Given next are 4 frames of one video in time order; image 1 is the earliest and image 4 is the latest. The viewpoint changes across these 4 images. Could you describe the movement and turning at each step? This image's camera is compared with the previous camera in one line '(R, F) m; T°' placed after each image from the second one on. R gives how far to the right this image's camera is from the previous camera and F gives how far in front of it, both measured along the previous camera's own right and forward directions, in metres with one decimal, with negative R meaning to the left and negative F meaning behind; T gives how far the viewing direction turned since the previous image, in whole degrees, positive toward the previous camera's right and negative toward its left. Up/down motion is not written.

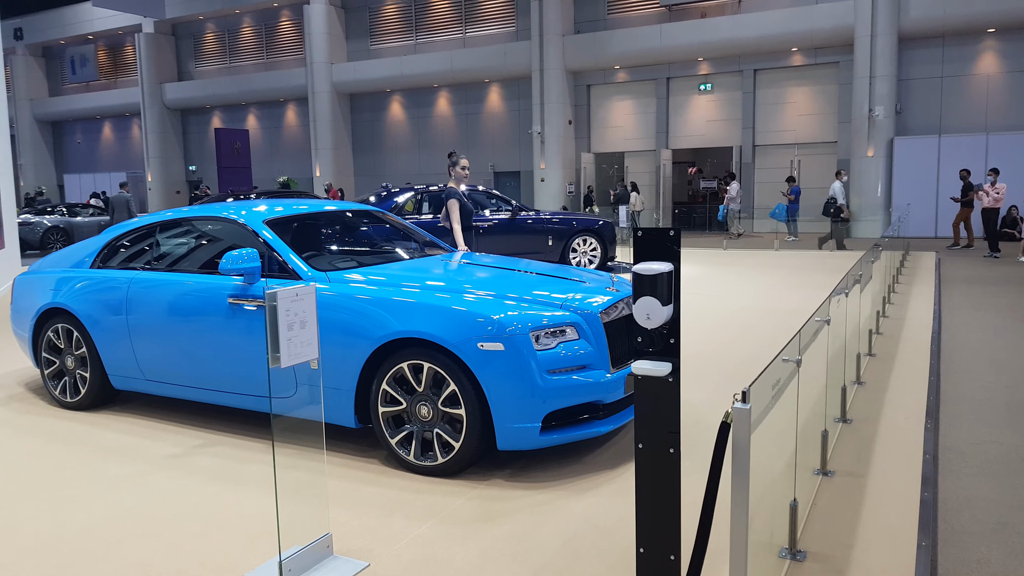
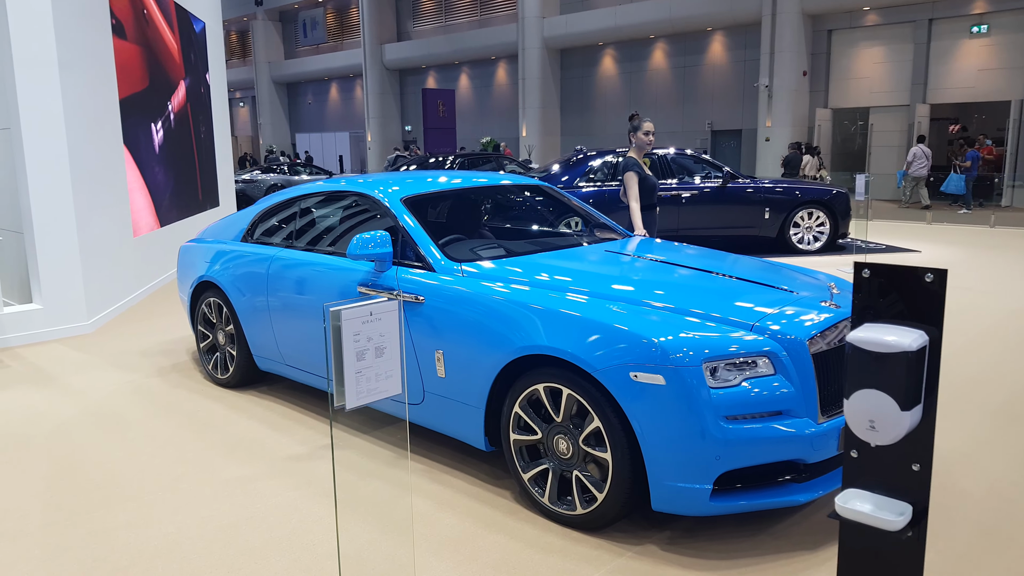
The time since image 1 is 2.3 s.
(+0.2, +0.9) m; -16°
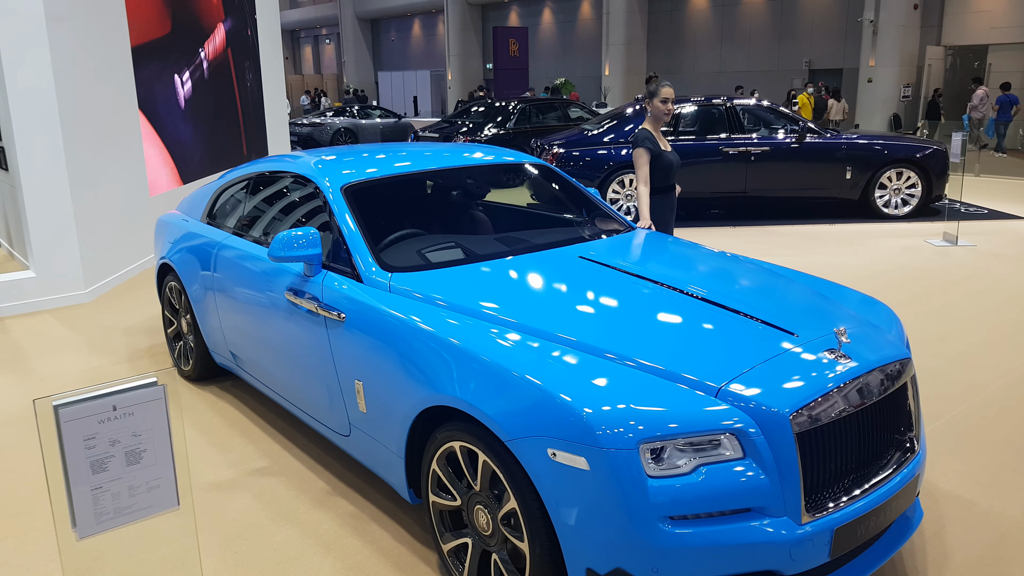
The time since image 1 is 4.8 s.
(+0.5, +0.7) m; -7°
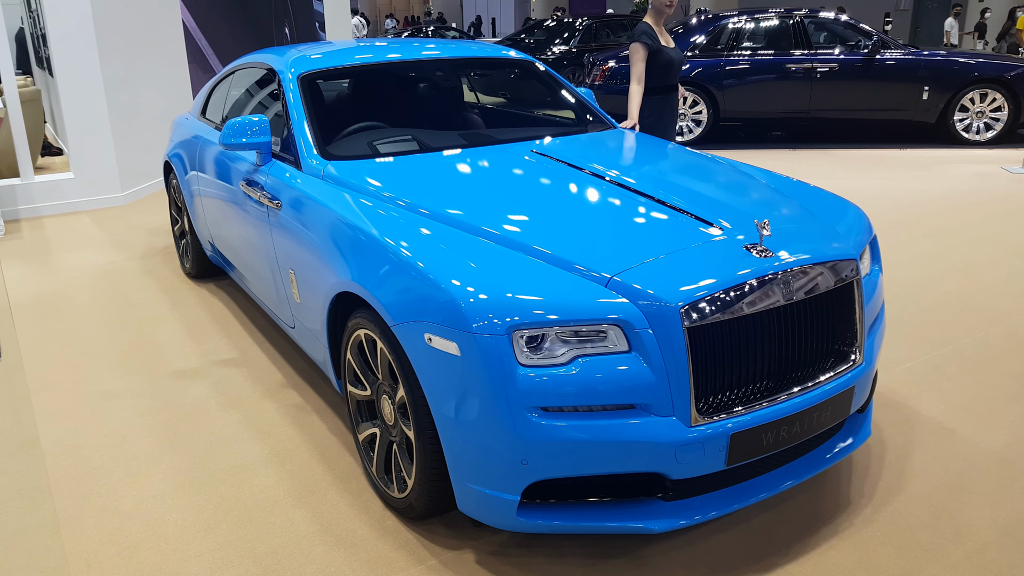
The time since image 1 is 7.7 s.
(+0.5, +0.2) m; -7°
